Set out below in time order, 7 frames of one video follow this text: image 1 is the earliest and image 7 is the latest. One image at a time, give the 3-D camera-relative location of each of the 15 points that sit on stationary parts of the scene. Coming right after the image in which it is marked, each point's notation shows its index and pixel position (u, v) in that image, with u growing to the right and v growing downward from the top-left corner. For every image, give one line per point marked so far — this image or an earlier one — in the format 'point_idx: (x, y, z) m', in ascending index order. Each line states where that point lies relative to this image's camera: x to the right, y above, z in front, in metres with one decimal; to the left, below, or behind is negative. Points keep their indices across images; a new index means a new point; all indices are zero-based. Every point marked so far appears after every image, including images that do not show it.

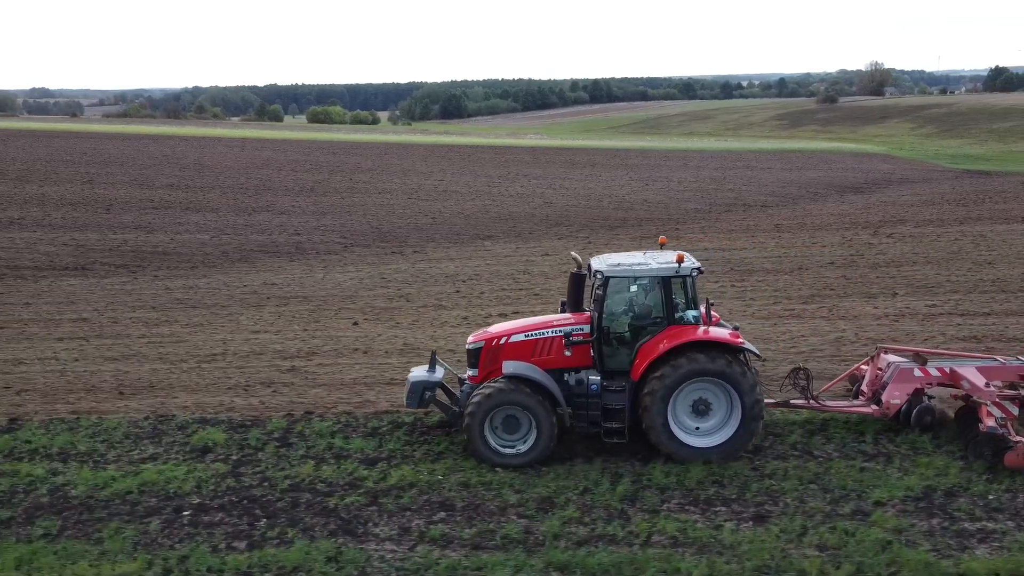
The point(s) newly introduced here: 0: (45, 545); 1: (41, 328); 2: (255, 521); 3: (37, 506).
0: (-3.4, -1.9, +5.9) m
1: (-8.1, -0.7, +14.0) m
2: (-2.0, -1.8, +6.3) m
3: (-3.9, -1.8, +6.7) m
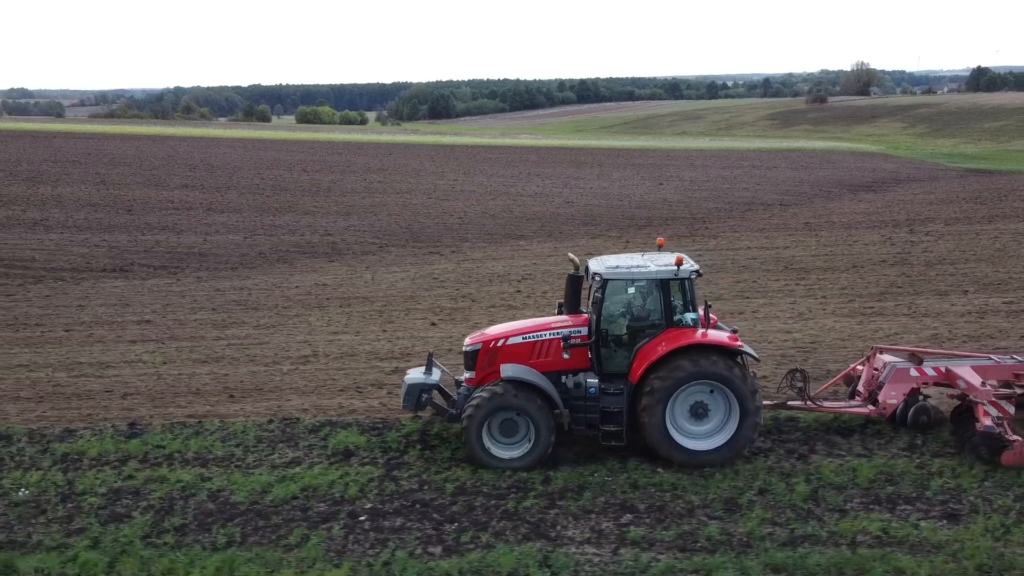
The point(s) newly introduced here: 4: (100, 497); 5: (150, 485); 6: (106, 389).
0: (-1.9, -1.9, +5.8) m
1: (-6.8, -0.7, +13.7) m
2: (-0.5, -1.8, +6.2) m
3: (-2.4, -1.8, +6.5) m
4: (-3.4, -1.8, +6.9) m
5: (-3.2, -1.7, +7.1) m
6: (-5.0, -1.3, +10.0) m
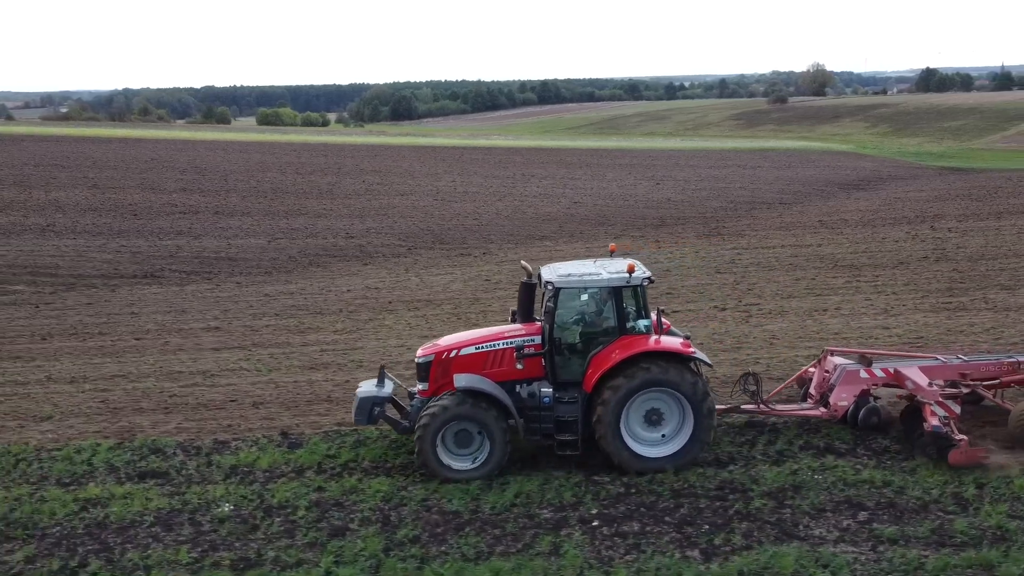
0: (-0.1, -1.9, +5.6) m
1: (-5.4, -0.8, +13.3) m
2: (+1.3, -1.8, +6.1) m
3: (-0.6, -1.8, +6.3) m
4: (-1.6, -1.8, +6.6) m
5: (-1.4, -1.8, +6.9) m
6: (-3.4, -1.3, +9.7) m
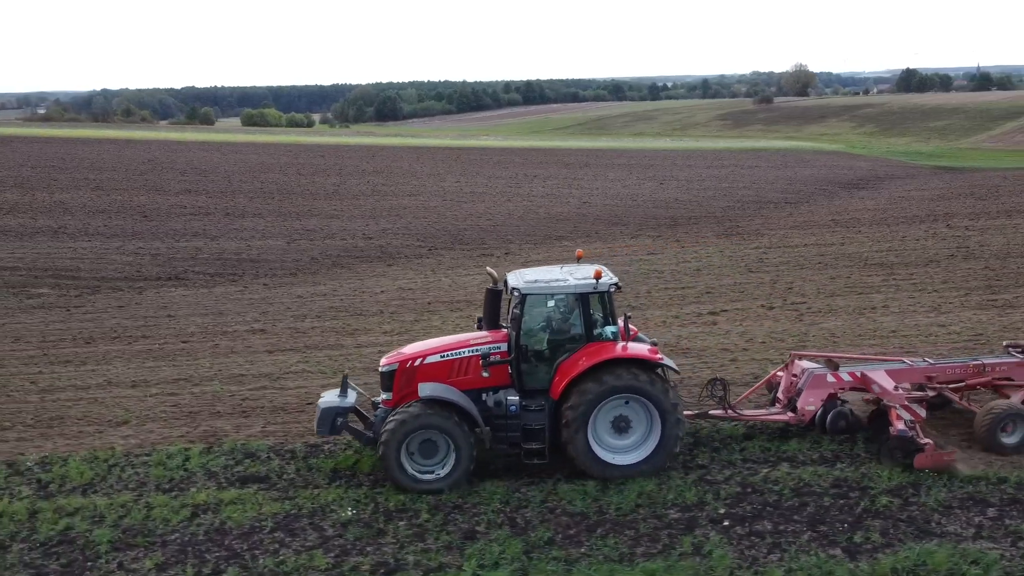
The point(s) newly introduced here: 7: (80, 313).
0: (+0.9, -1.9, +5.6) m
1: (-4.5, -0.9, +13.1) m
2: (+2.3, -1.8, +6.1) m
3: (+0.4, -1.8, +6.2) m
4: (-0.6, -1.8, +6.6) m
5: (-0.4, -1.8, +6.8) m
6: (-2.5, -1.3, +9.6) m
7: (-8.5, -0.5, +15.9) m
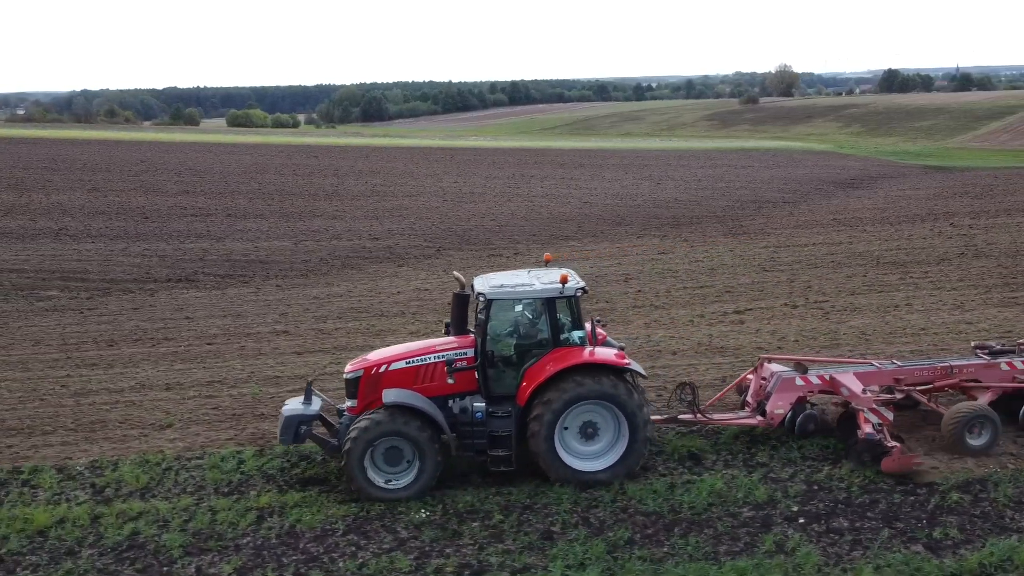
0: (+1.5, -1.9, +5.6) m
1: (-4.1, -0.9, +13.0) m
2: (+2.9, -1.8, +6.1) m
3: (+1.0, -1.8, +6.2) m
4: (-0.1, -1.8, +6.5) m
5: (+0.2, -1.8, +6.8) m
6: (-2.0, -1.4, +9.5) m
7: (-8.1, -0.5, +15.7) m
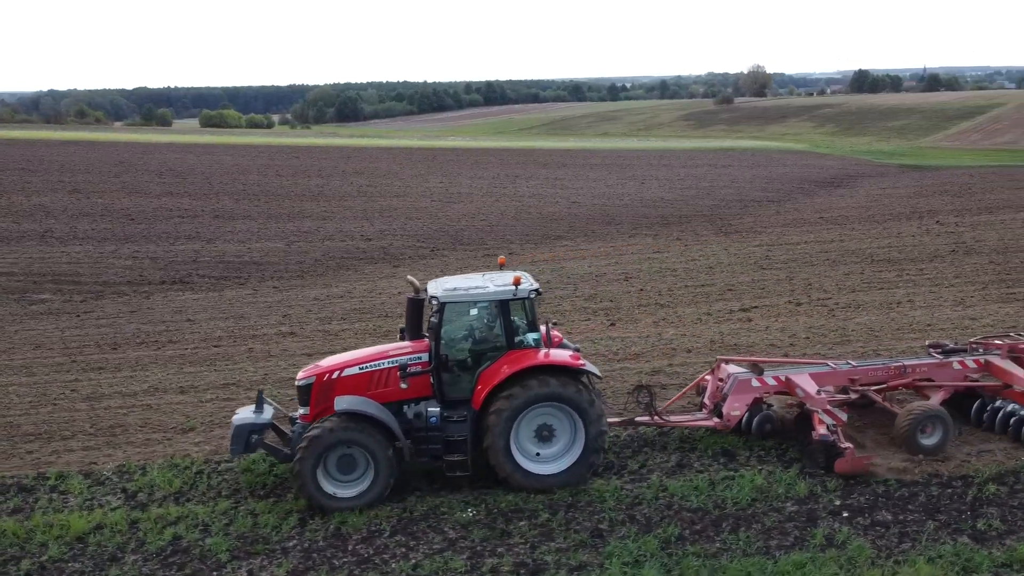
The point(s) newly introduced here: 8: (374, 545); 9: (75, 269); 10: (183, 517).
0: (+1.9, -1.9, +5.6) m
1: (-3.9, -0.9, +12.9) m
2: (+3.3, -1.8, +6.2) m
3: (+1.4, -1.8, +6.3) m
4: (+0.3, -1.8, +6.5) m
5: (+0.5, -1.8, +6.8) m
6: (-1.7, -1.4, +9.5) m
7: (-8.0, -0.6, +15.4) m
8: (-1.0, -1.9, +6.1) m
9: (-10.8, +0.4, +19.8) m
10: (-2.7, -1.9, +6.7) m
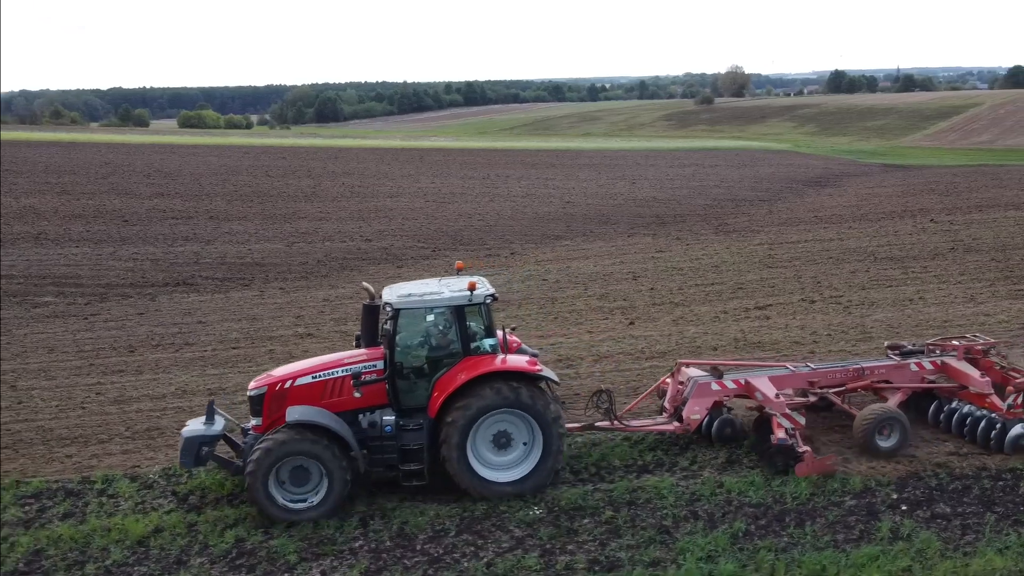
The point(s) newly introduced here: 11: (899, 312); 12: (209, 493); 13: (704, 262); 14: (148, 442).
0: (+2.5, -1.9, +5.7) m
1: (-3.6, -0.9, +12.8) m
2: (+3.8, -1.7, +6.3) m
3: (+1.9, -1.8, +6.3) m
4: (+0.8, -1.8, +6.6) m
5: (+1.0, -1.7, +6.8) m
6: (-1.3, -1.4, +9.4) m
7: (-7.7, -0.6, +15.2) m
8: (-0.5, -1.9, +6.1) m
9: (-10.6, +0.4, +19.6) m
10: (-2.2, -1.9, +6.7) m
11: (+6.3, -0.4, +13.1) m
12: (-2.7, -1.8, +7.2) m
13: (+4.6, +0.6, +19.4) m
14: (-3.8, -1.6, +8.5) m
